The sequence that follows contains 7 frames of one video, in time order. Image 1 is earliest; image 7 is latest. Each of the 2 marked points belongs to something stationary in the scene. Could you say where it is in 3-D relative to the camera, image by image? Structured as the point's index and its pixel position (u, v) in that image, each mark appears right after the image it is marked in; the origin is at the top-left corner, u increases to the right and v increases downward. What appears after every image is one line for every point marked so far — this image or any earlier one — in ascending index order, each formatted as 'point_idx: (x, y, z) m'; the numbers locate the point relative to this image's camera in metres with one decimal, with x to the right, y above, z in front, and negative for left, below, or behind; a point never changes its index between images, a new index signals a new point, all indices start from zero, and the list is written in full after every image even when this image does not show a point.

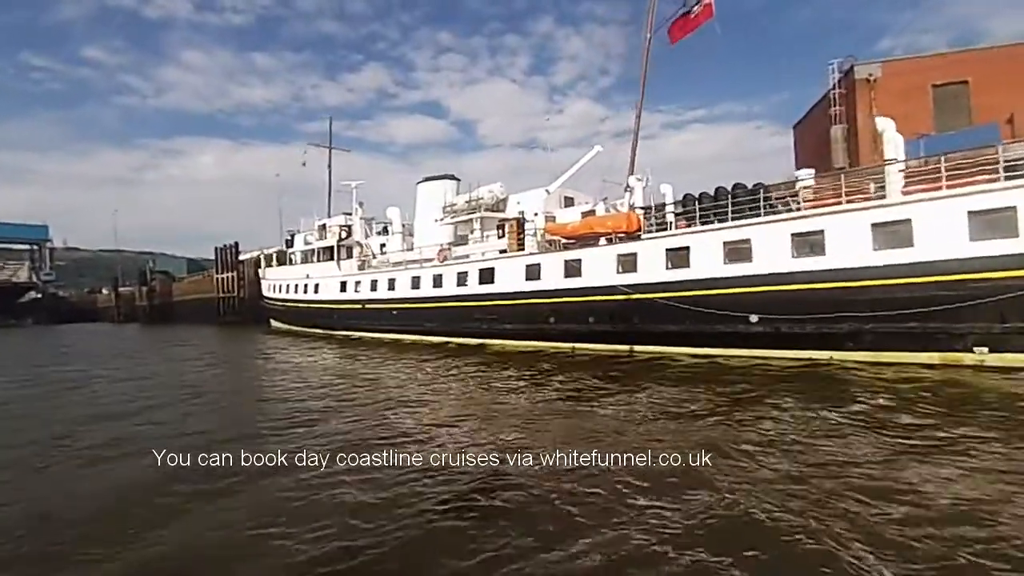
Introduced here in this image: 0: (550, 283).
0: (+1.3, +0.1, +19.2) m
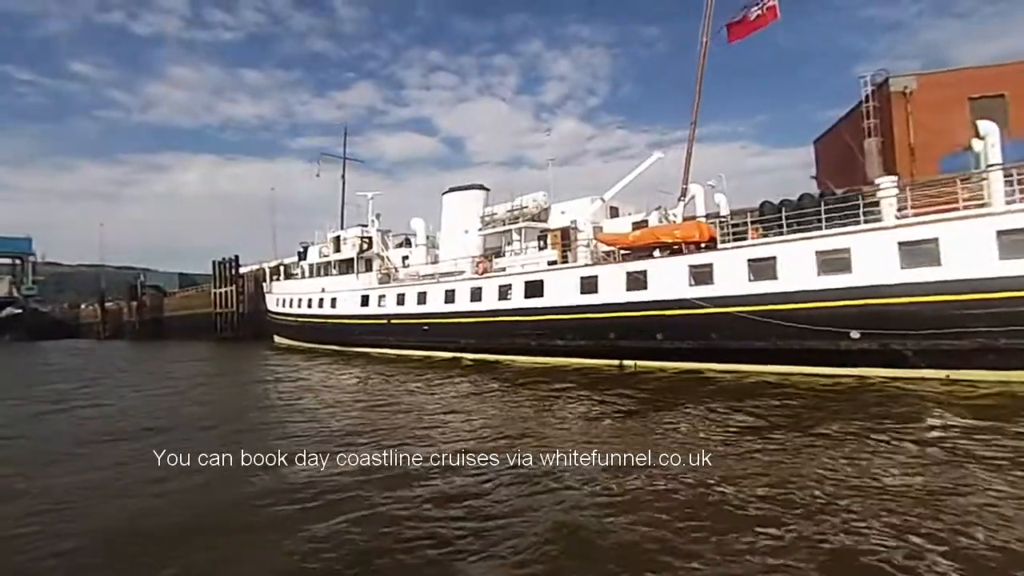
0: (+3.0, -0.3, +18.0) m
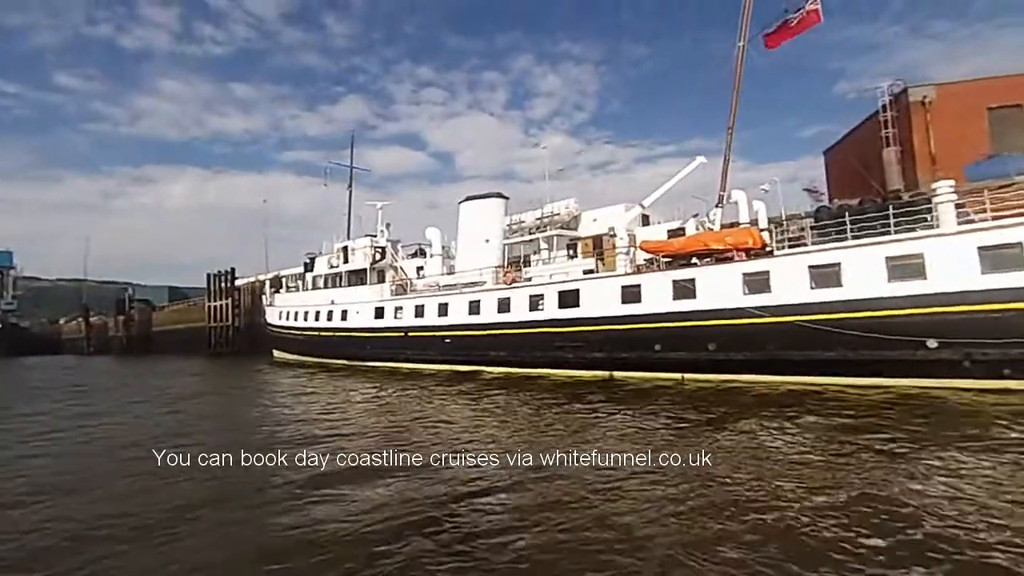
0: (+4.1, -0.5, +17.2) m
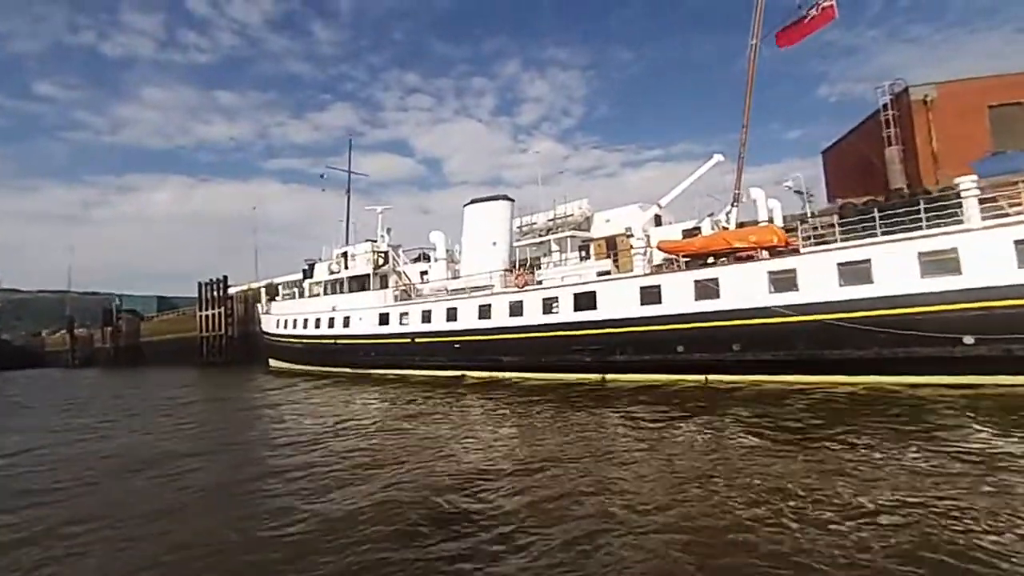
0: (+4.6, -0.5, +16.9) m
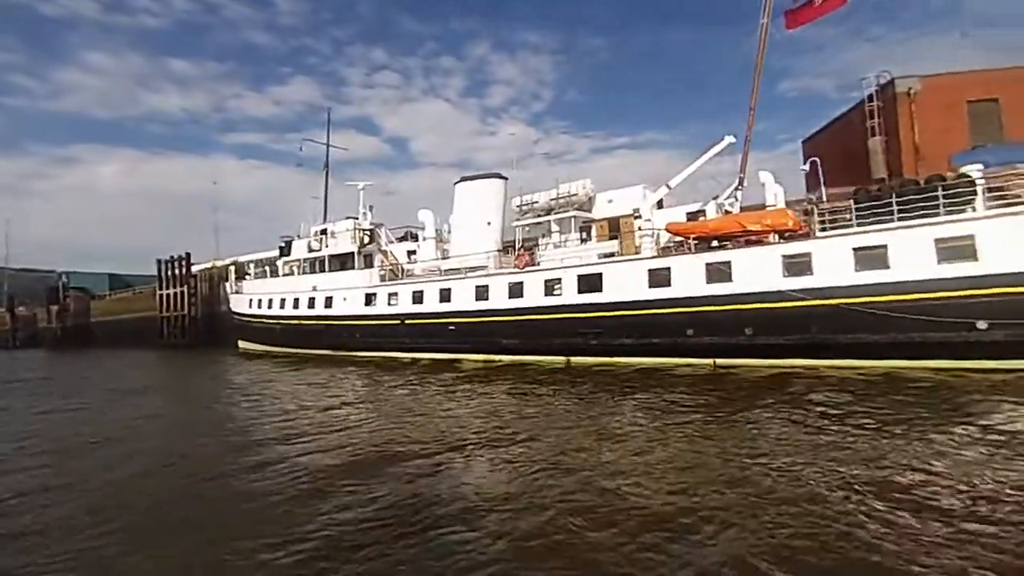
0: (+4.8, -0.1, +16.7) m
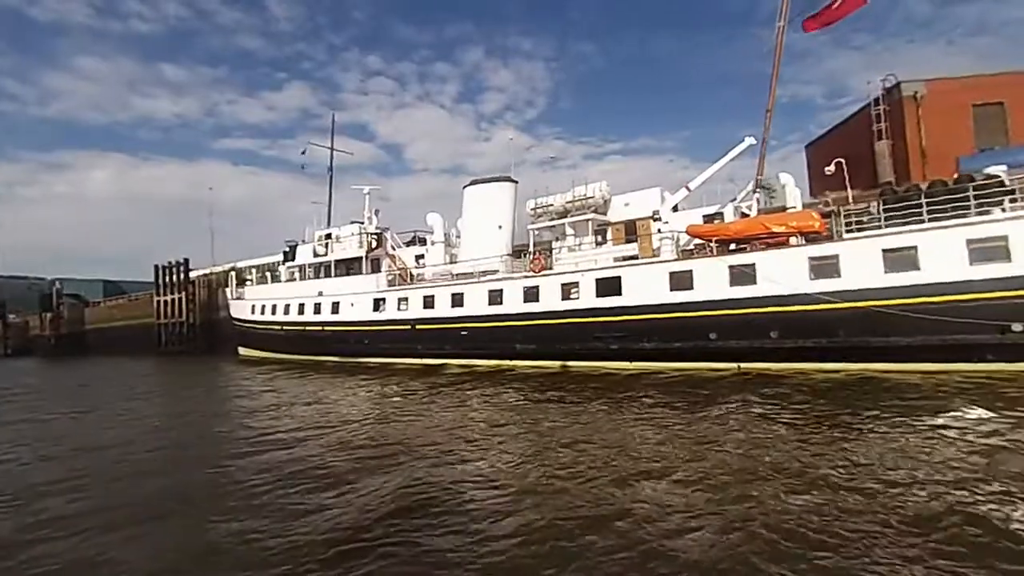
0: (+5.4, -0.1, +16.5) m
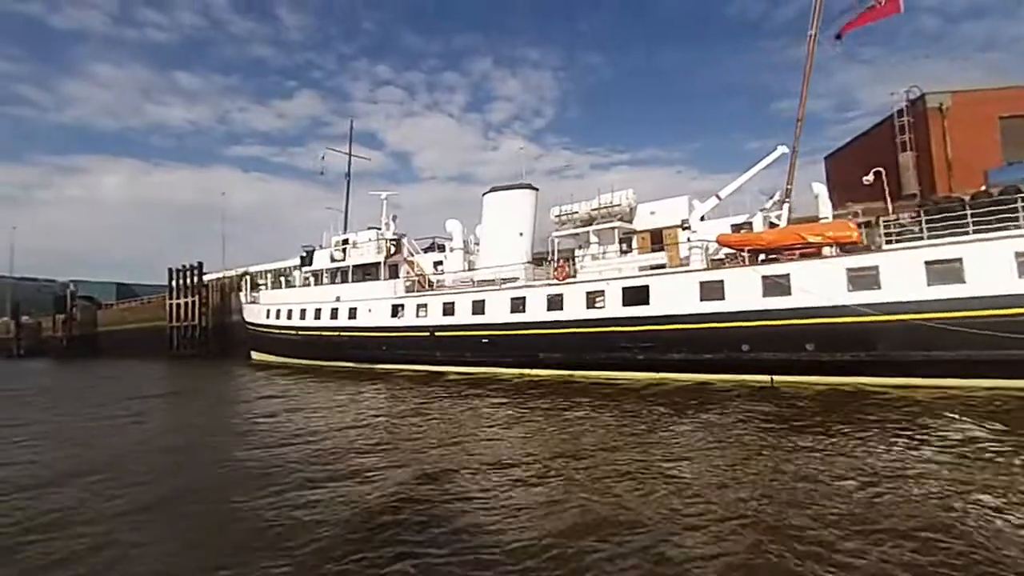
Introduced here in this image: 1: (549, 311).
0: (+6.1, -0.4, +16.1) m
1: (+1.2, -0.8, +19.9) m
